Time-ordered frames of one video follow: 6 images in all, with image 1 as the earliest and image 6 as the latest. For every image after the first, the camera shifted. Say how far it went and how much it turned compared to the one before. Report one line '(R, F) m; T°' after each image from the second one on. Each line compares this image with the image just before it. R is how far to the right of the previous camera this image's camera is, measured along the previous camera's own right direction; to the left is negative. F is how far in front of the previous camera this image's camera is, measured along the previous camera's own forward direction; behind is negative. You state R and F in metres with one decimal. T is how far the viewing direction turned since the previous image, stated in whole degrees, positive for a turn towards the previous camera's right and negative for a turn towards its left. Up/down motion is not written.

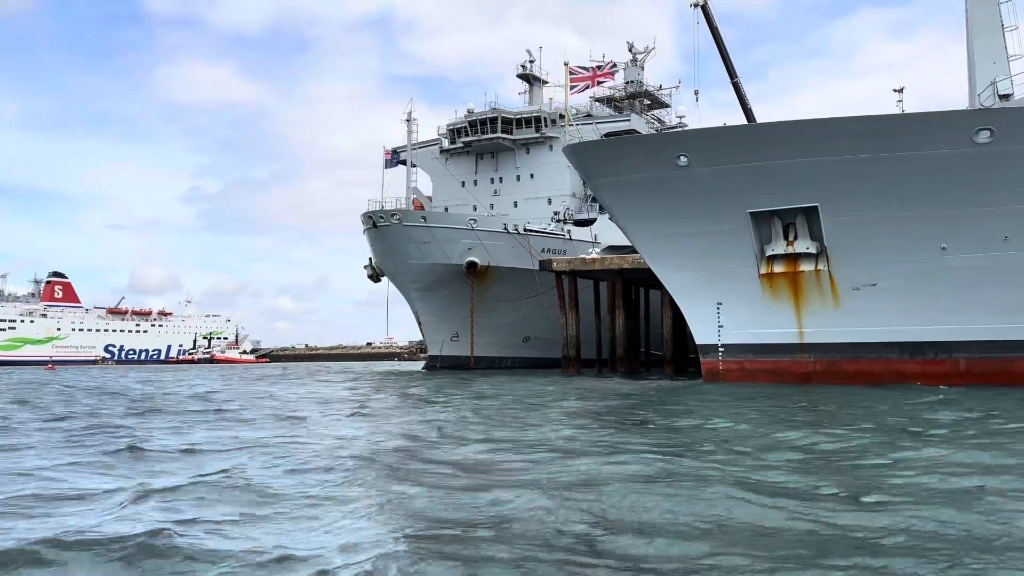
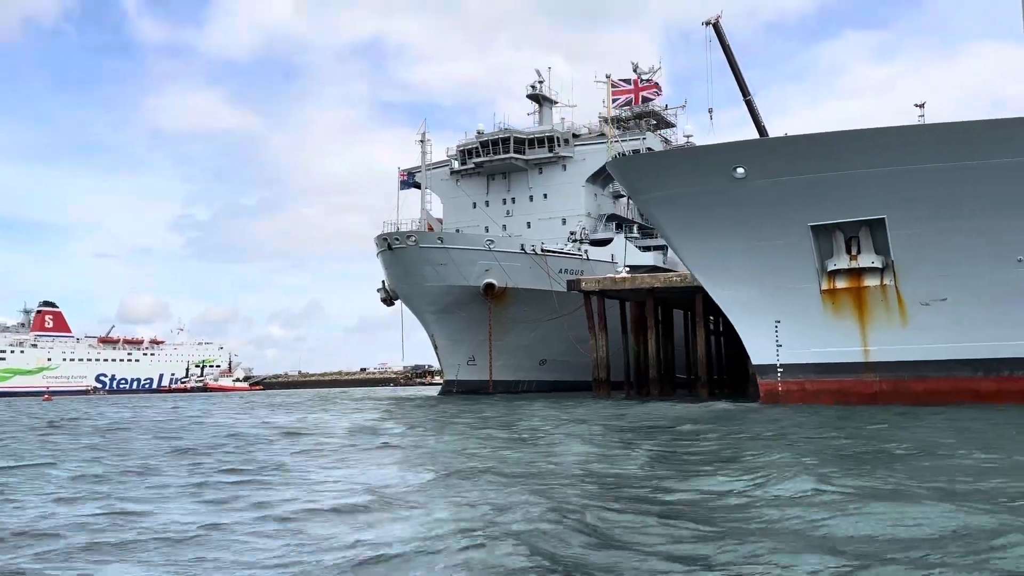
(-0.8, +0.6) m; +1°
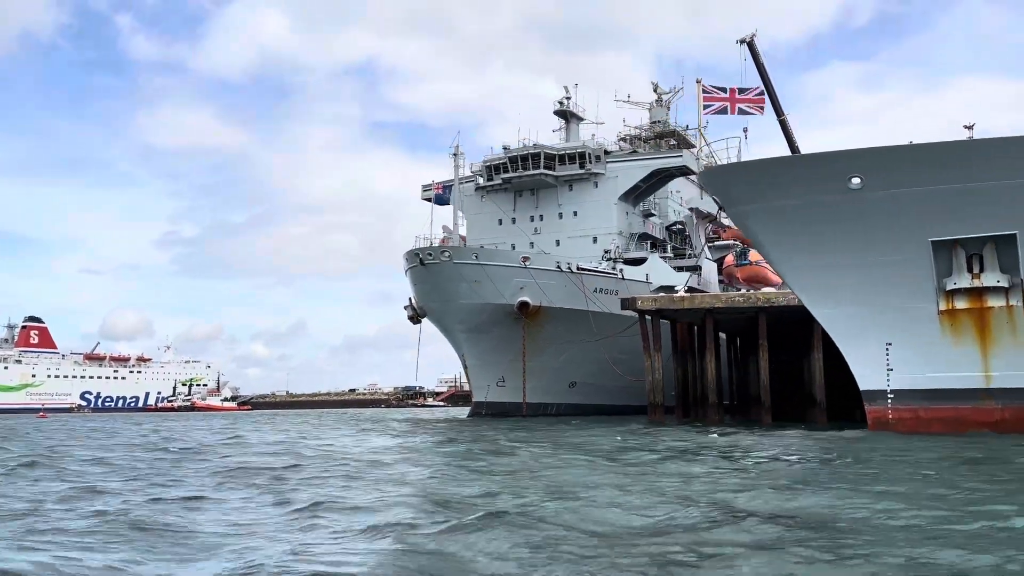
(-1.4, +0.9) m; +1°
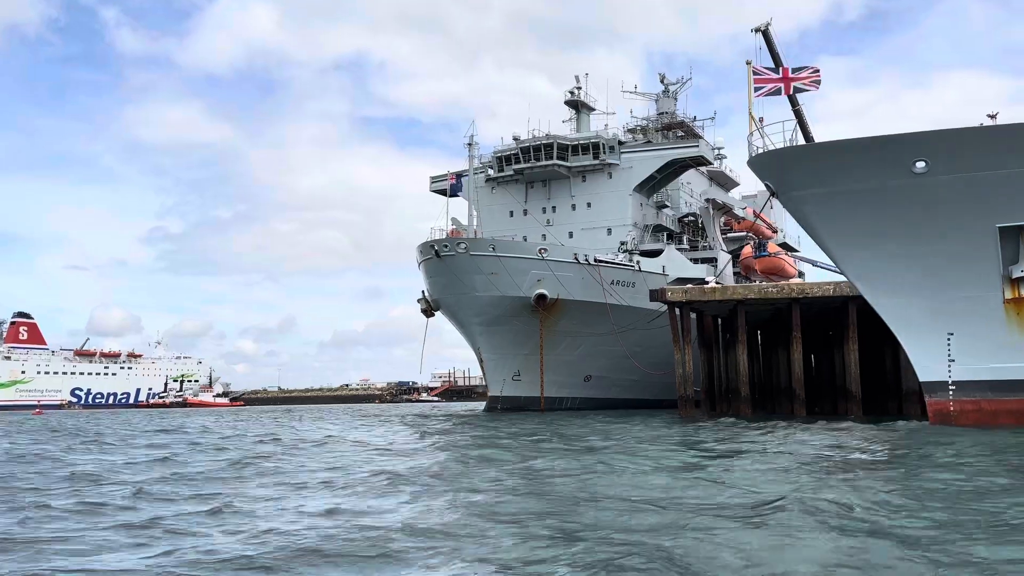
(-0.8, +0.4) m; +1°
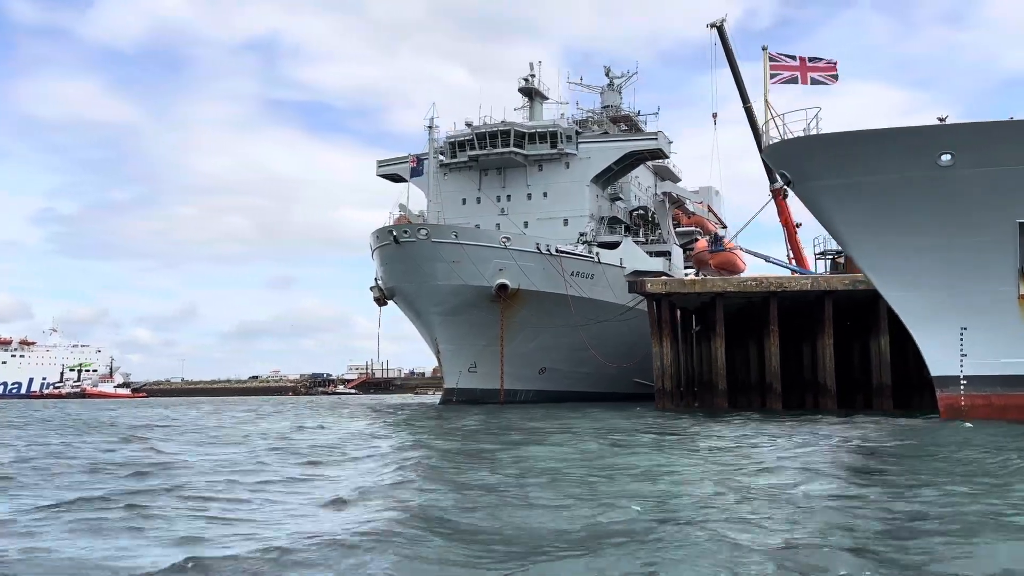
(-1.3, +0.7) m; +6°
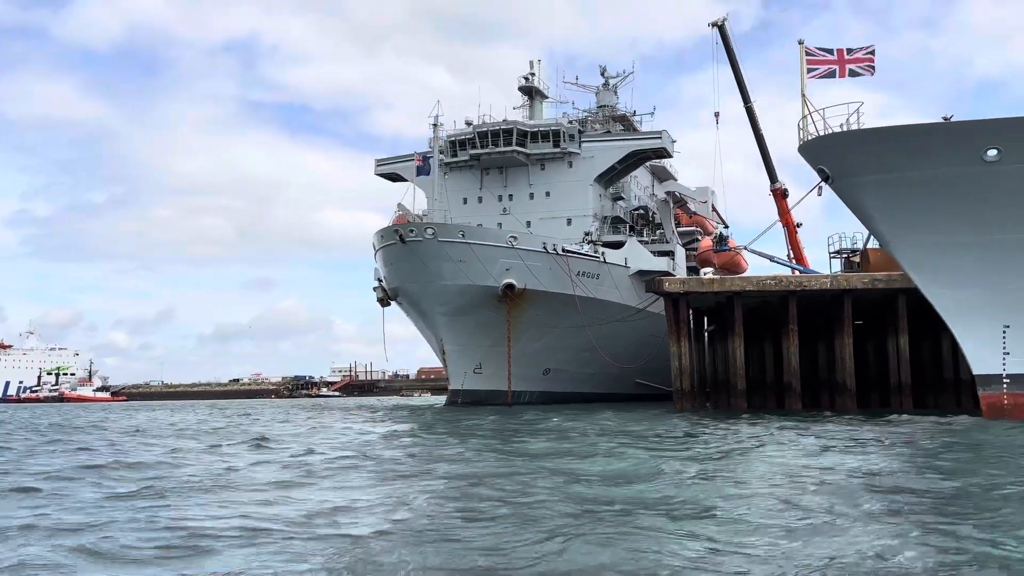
(-0.7, +0.3) m; +1°
